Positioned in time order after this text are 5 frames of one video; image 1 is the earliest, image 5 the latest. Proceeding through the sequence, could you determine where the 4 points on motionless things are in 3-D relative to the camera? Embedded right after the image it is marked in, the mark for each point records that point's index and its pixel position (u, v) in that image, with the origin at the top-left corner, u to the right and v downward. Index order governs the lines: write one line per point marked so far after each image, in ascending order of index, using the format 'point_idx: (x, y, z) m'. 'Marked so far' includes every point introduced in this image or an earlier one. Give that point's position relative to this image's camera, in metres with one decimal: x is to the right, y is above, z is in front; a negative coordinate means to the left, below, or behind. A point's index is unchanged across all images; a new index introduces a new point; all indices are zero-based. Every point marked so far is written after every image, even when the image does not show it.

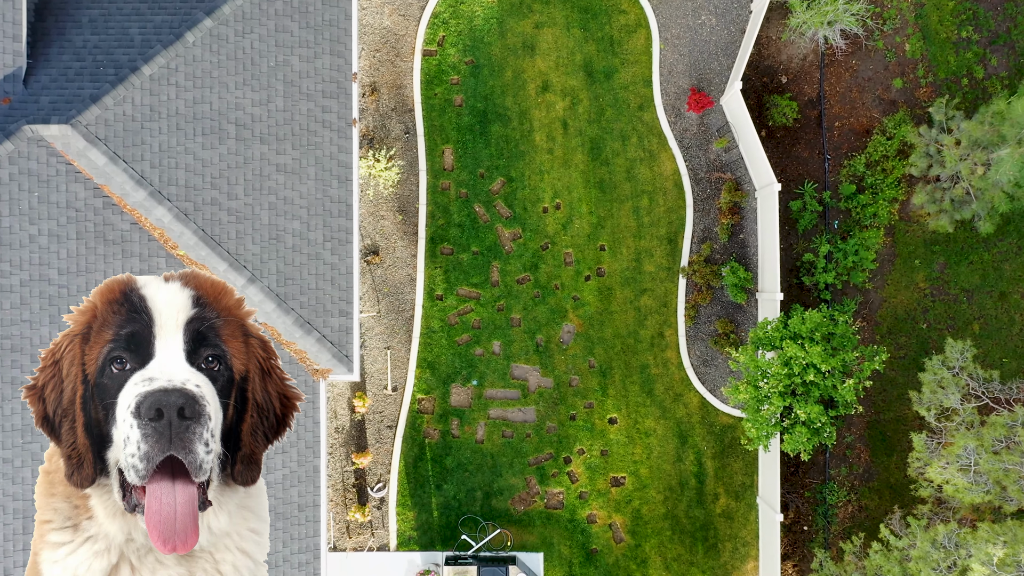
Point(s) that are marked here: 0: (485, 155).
0: (-0.5, +2.4, +18.4) m
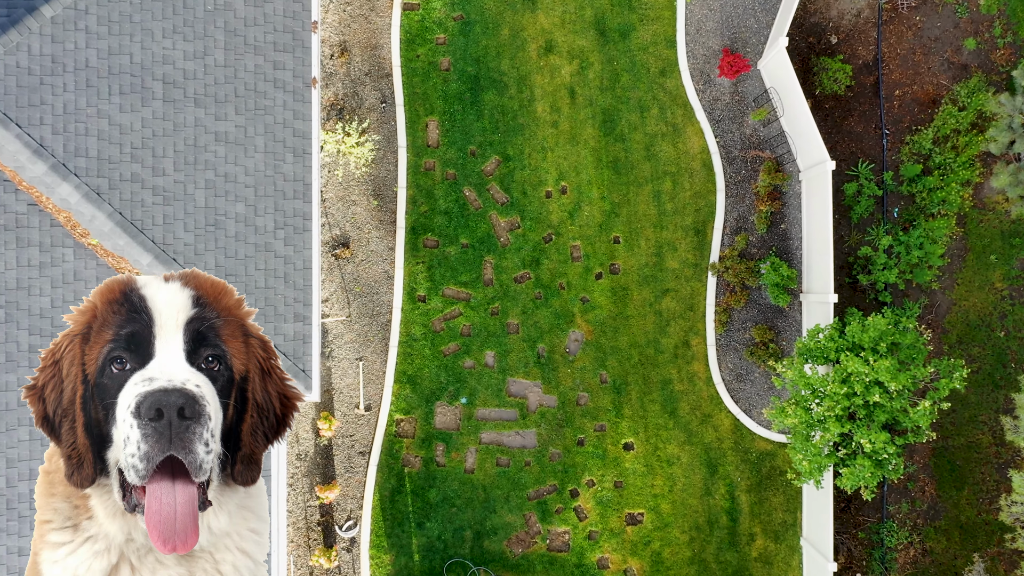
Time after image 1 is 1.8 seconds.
0: (-0.5, +2.4, +15.4) m
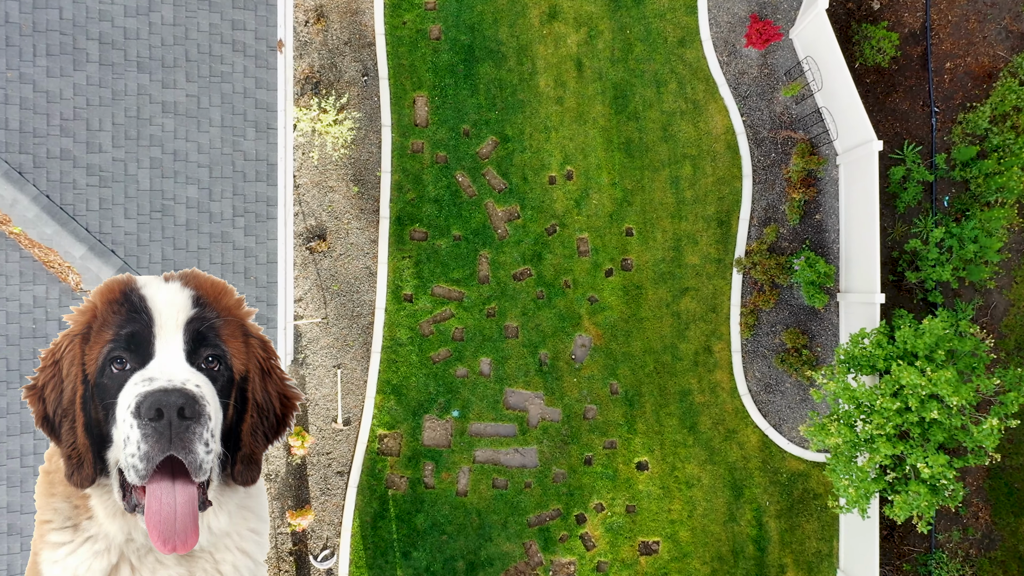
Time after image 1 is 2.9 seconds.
0: (-0.5, +2.4, +13.6) m
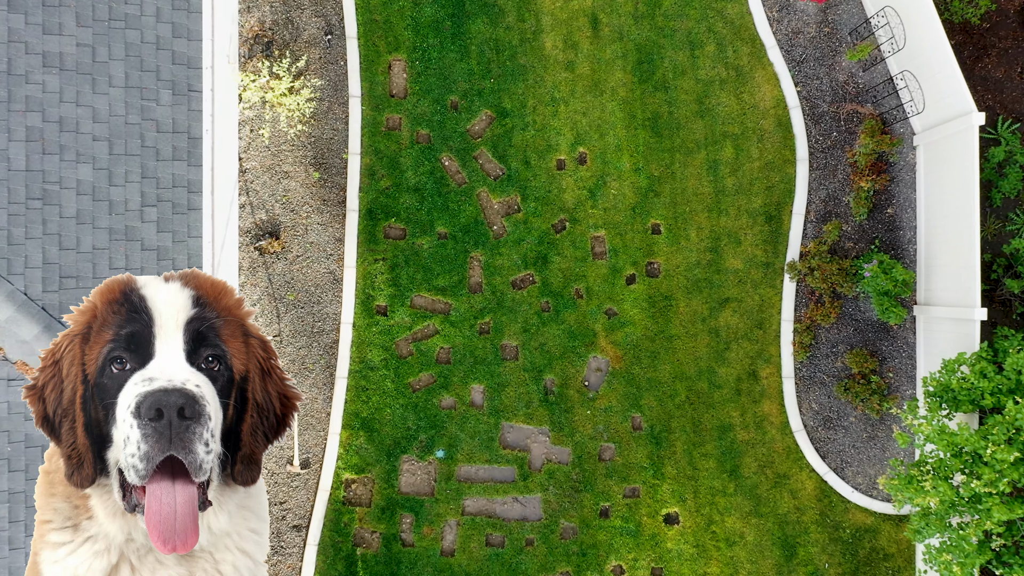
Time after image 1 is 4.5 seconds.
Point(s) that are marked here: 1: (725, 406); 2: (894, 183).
0: (-0.5, +2.3, +11.0) m
1: (+2.3, -1.2, +11.0) m
2: (+4.0, +1.1, +10.8) m
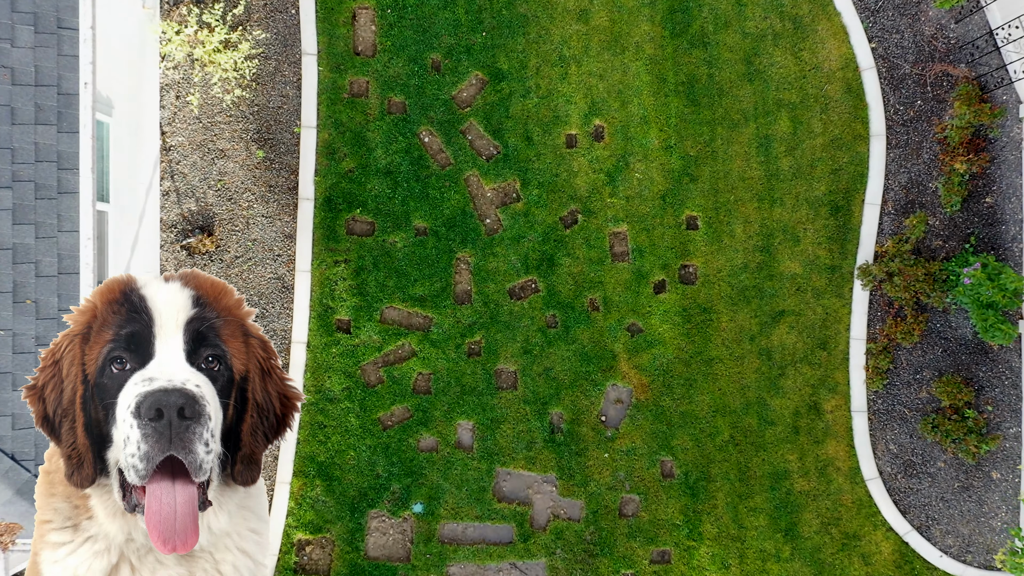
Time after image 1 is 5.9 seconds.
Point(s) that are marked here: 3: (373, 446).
0: (-0.6, +2.2, +8.7) m
1: (+2.3, -1.3, +8.7) m
2: (+4.0, +1.0, +8.5) m
3: (-1.1, -1.3, +8.5) m
